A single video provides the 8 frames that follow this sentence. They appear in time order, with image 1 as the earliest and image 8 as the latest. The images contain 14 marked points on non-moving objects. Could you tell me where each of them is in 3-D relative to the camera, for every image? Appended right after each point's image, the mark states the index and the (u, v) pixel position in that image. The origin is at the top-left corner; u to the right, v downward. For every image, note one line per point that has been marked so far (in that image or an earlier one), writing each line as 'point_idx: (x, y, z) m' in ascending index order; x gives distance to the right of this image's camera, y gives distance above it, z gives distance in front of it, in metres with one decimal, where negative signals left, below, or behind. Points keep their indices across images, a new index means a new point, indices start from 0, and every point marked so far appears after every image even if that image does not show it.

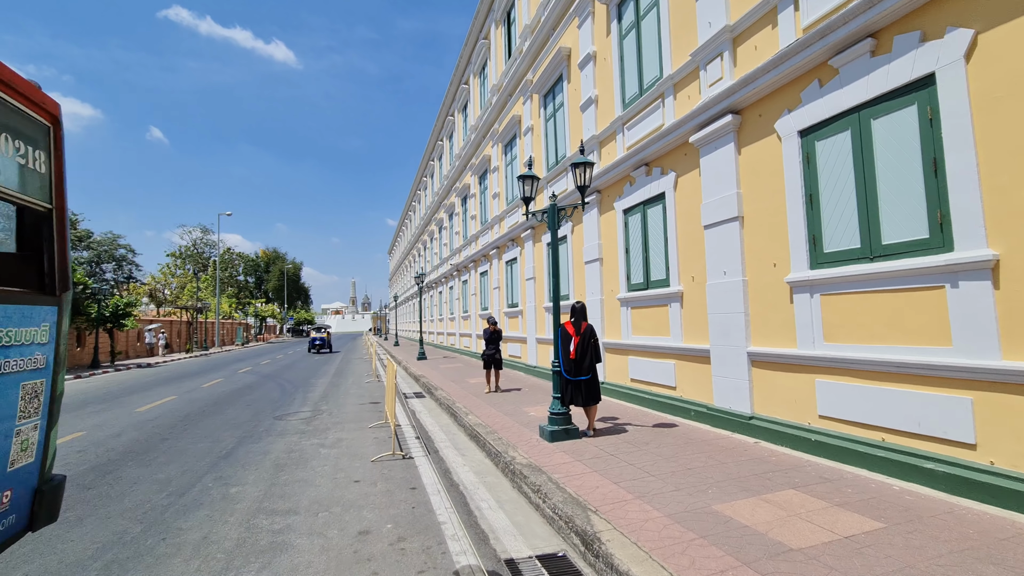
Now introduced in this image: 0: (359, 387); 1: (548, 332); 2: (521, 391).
0: (-4.0, -2.6, +12.8) m
1: (+1.0, -1.2, +12.6) m
2: (+0.2, -2.2, +10.2) m
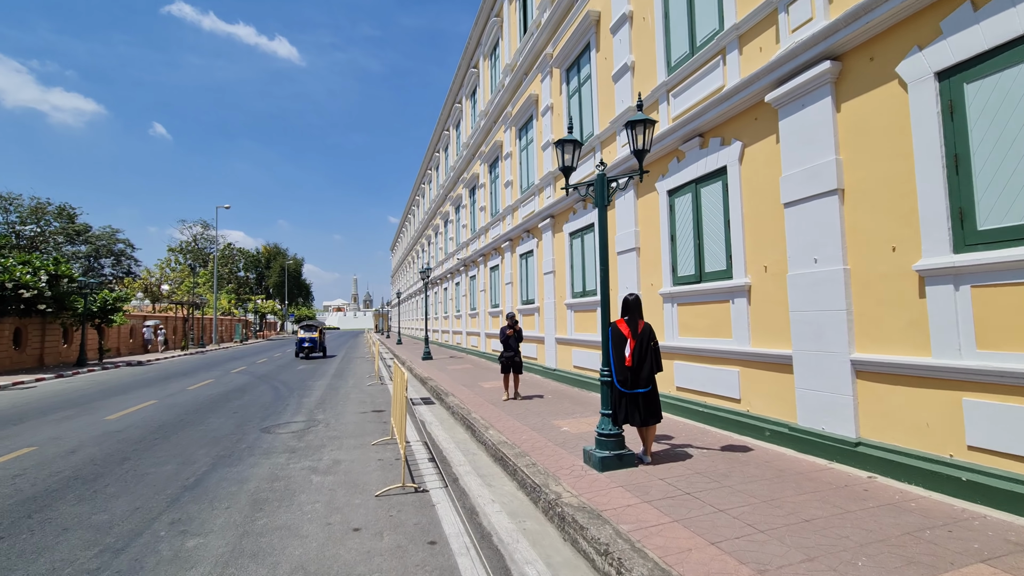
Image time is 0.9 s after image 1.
0: (-3.6, -2.4, +11.6) m
1: (+1.4, -1.0, +11.3) m
2: (+0.6, -2.1, +9.0) m
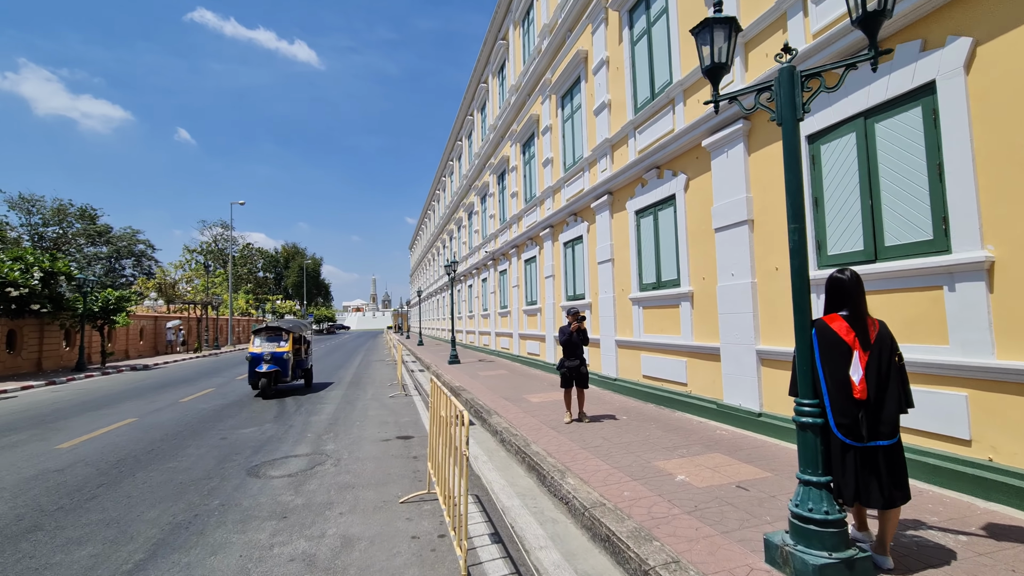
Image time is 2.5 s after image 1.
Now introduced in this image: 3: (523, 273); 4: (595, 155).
0: (-2.6, -2.3, +9.6) m
1: (+2.4, -0.9, +9.1) m
2: (+1.5, -1.9, +6.8) m
3: (+0.4, +0.5, +17.2) m
4: (+1.9, +3.1, +11.1) m
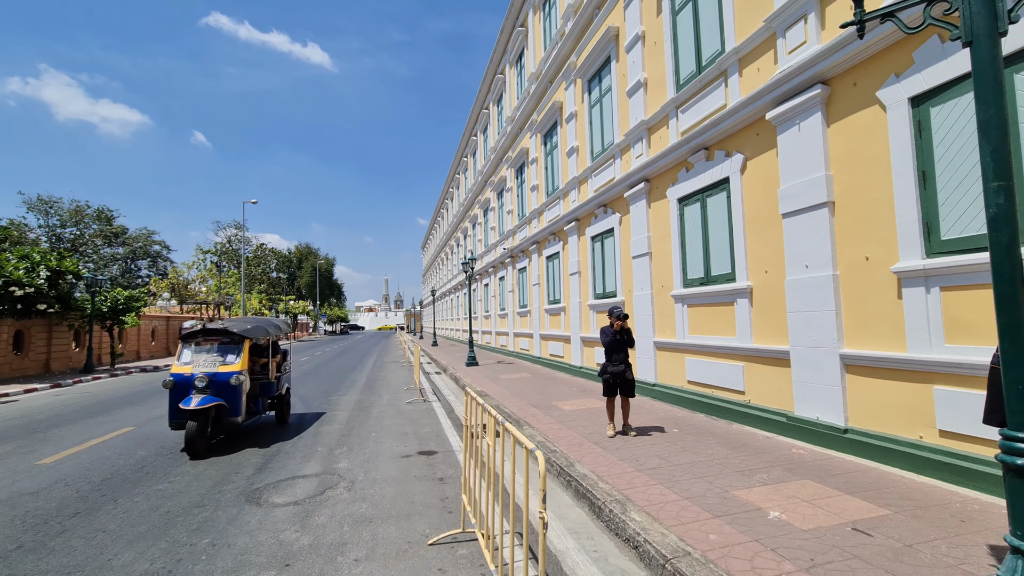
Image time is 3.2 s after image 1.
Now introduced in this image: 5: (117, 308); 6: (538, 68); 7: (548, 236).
0: (-2.1, -2.2, +8.8) m
1: (+2.9, -0.8, +8.2) m
2: (+2.0, -1.8, +6.0) m
3: (+1.1, +0.6, +16.3) m
4: (+2.5, +3.1, +10.2) m
5: (-15.8, -0.8, +19.5) m
6: (+0.9, +7.5, +16.6) m
7: (+1.1, +1.7, +15.9) m
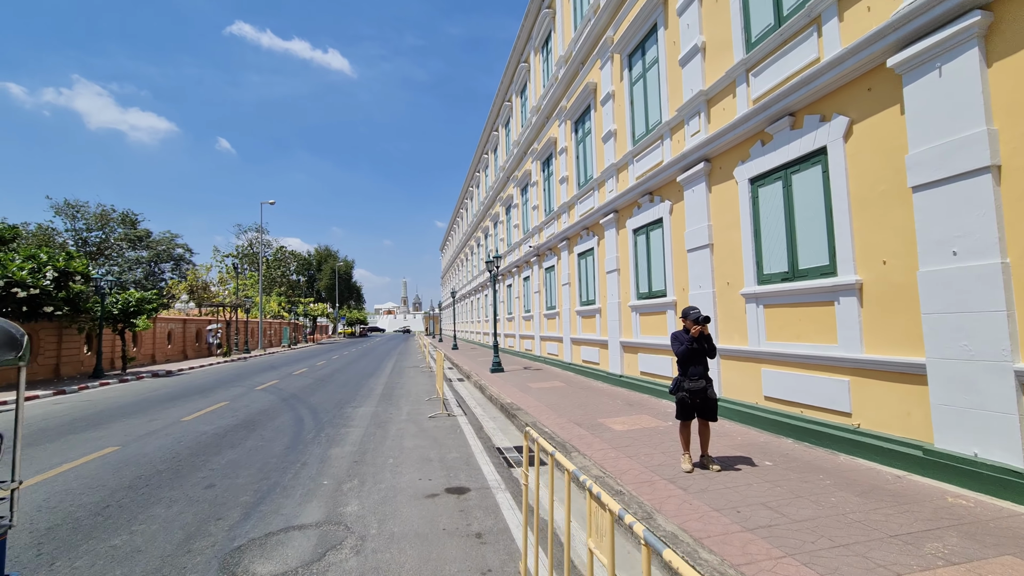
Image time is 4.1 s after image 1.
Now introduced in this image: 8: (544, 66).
0: (-1.5, -2.2, +7.6) m
1: (+3.5, -0.7, +6.9) m
2: (+2.5, -1.8, +4.7) m
3: (+2.0, +0.6, +15.0) m
4: (+3.1, +3.2, +8.9) m
5: (-14.8, -0.8, +18.8) m
6: (+1.8, +7.5, +15.3) m
7: (+2.0, +1.7, +14.6) m
8: (+1.2, +8.6, +18.8) m
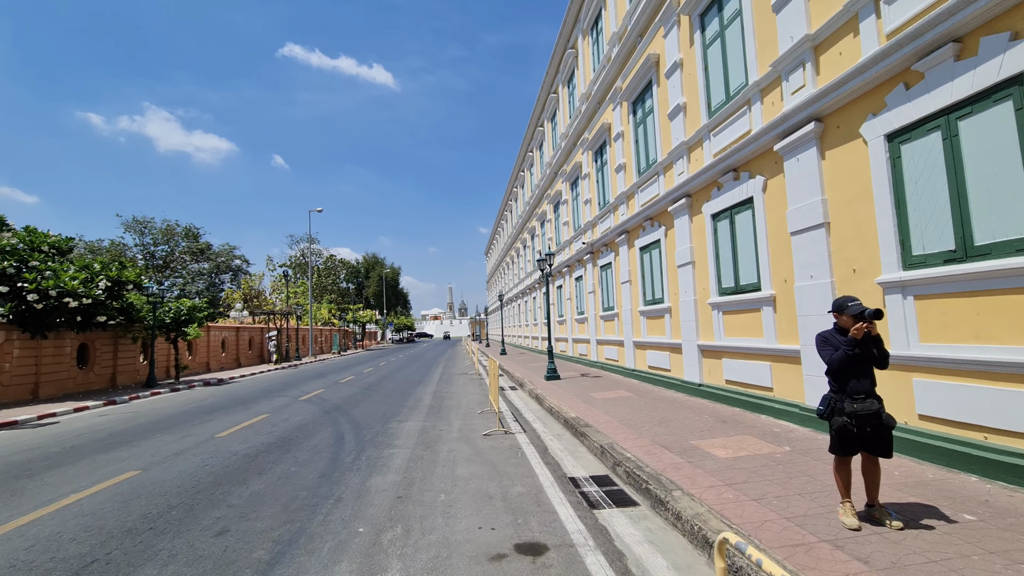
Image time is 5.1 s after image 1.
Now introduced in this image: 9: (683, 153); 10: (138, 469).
0: (-0.5, -2.2, +6.5) m
1: (+4.3, -0.6, +5.3) m
2: (+3.1, -1.6, +3.2) m
3: (+3.5, +0.7, +13.6) m
4: (+4.0, +3.3, +7.4) m
5: (-12.9, -1.2, +18.8) m
6: (+3.2, +7.5, +14.0) m
7: (+3.5, +1.7, +13.1) m
8: (+3.0, +8.6, +17.5) m
9: (+3.7, +2.9, +10.8) m
10: (-4.7, -2.3, +6.1) m
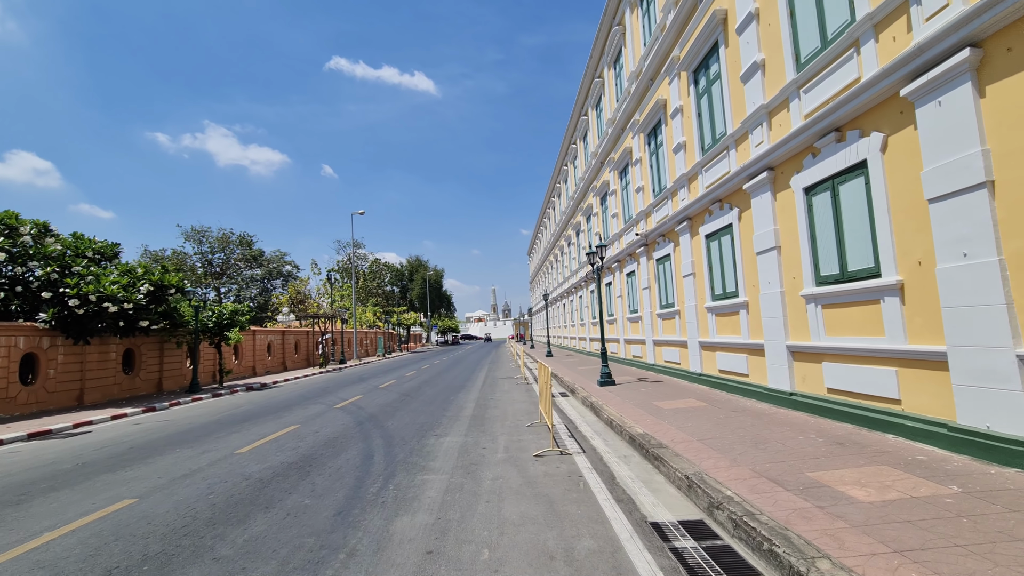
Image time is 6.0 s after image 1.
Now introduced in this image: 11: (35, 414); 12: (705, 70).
0: (+0.1, -2.1, +5.3) m
1: (+4.8, -0.4, +3.7) m
2: (+3.4, -1.5, +1.7) m
3: (+4.7, +0.8, +12.0) m
4: (+4.6, +3.5, +5.8) m
5: (-11.1, -1.3, +18.7) m
6: (+4.3, +7.7, +12.4) m
7: (+4.6, +1.9, +11.6) m
8: (+4.4, +8.8, +16.0) m
9: (+4.6, +3.1, +9.2) m
10: (-4.1, -2.3, +5.2) m
11: (-12.5, -3.3, +12.7) m
12: (+4.6, +5.2, +11.7) m
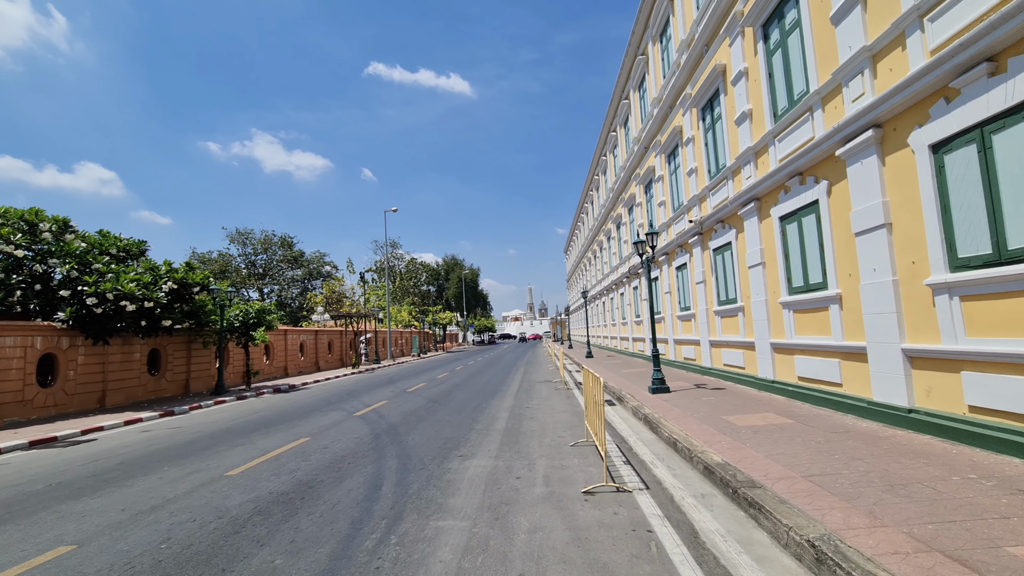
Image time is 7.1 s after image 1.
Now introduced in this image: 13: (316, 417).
0: (+0.5, -2.0, +3.9) m
1: (+5.0, -0.2, +1.9) m
2: (+3.5, -1.3, 0.0) m
3: (+5.5, +1.0, +10.2) m
4: (+5.0, +3.6, +4.1) m
5: (-9.7, -1.3, +18.0) m
6: (+5.1, +7.9, +10.7) m
7: (+5.4, +2.1, +9.8) m
8: (+5.4, +9.0, +14.2) m
9: (+5.2, +3.2, +7.4) m
10: (-3.7, -2.2, +4.1) m
11: (-11.5, -3.3, +12.2) m
12: (+5.4, +5.3, +9.9) m
13: (-4.4, -2.9, +10.9) m
